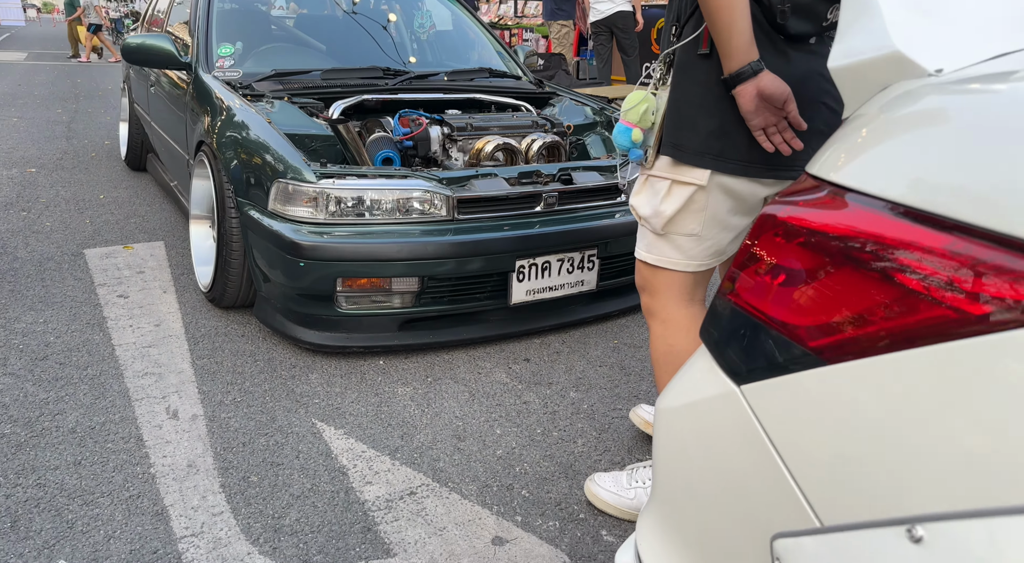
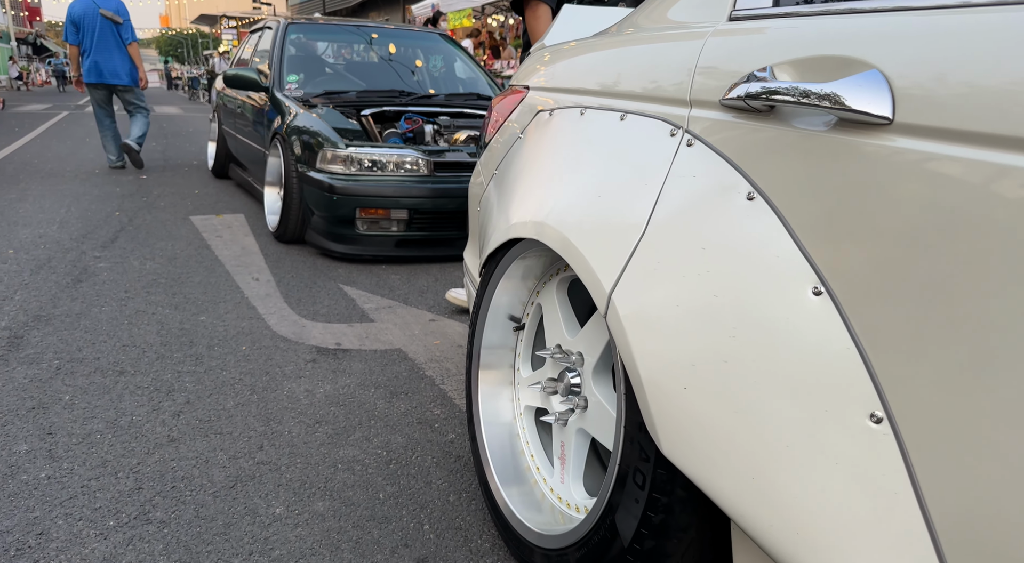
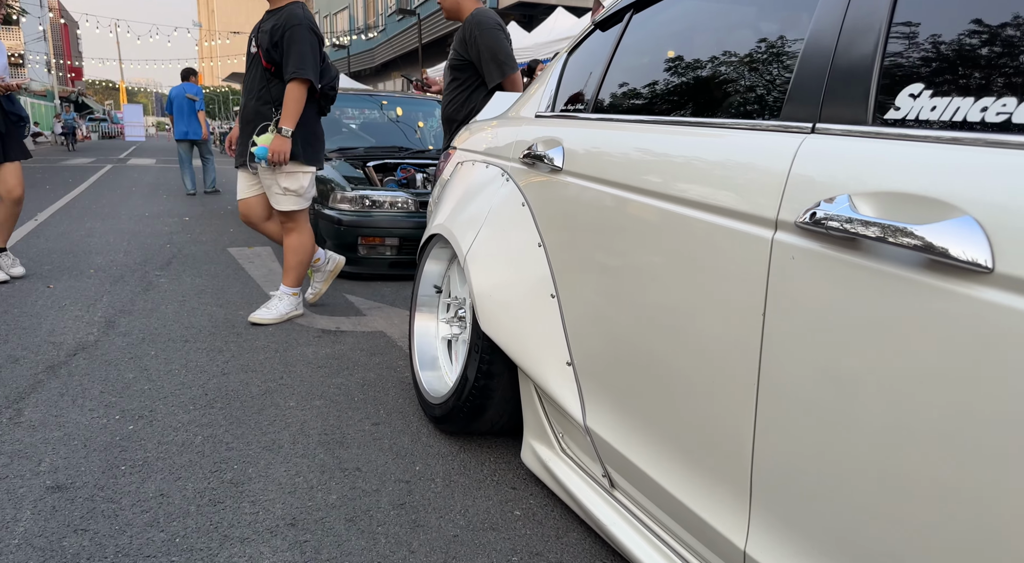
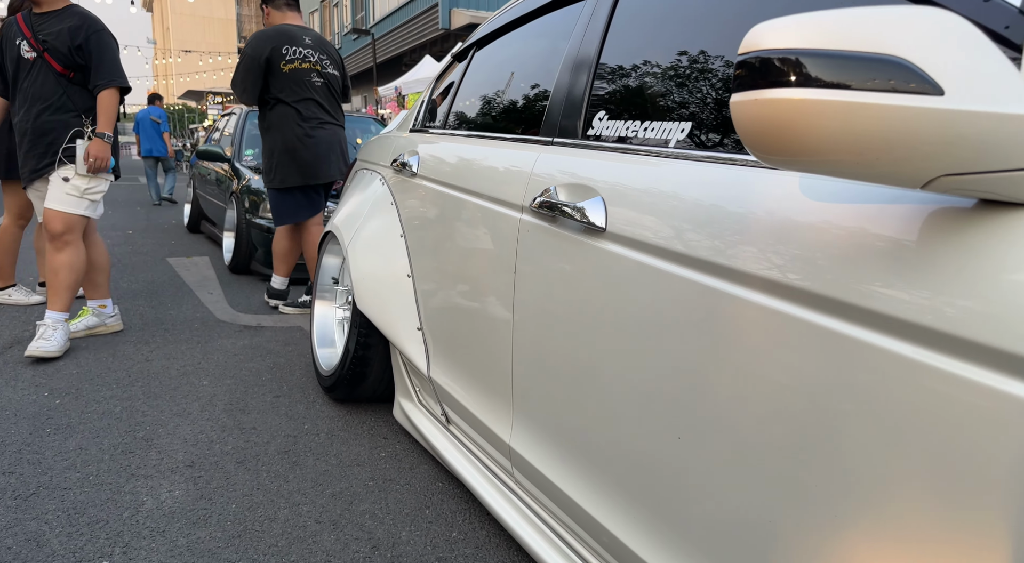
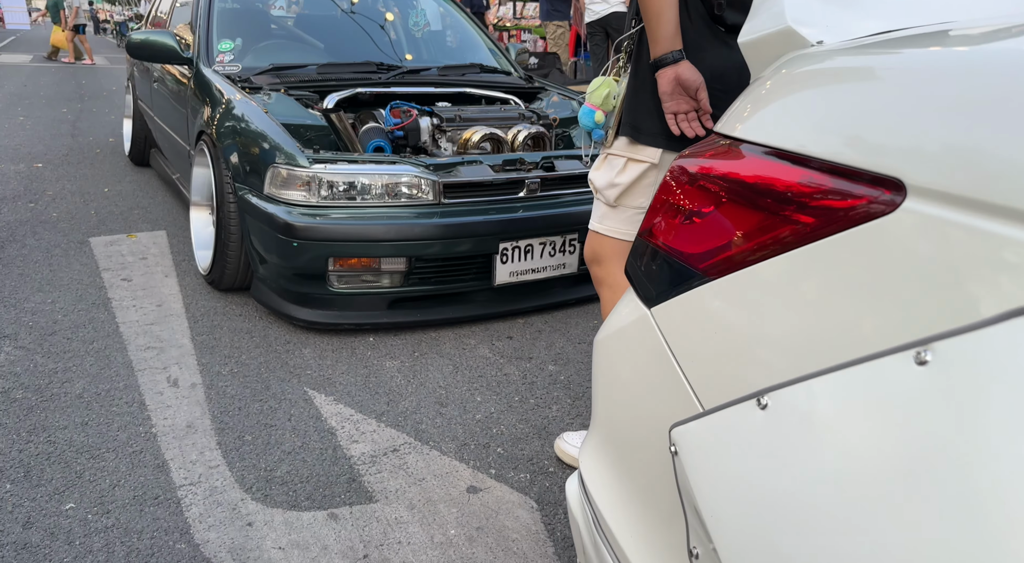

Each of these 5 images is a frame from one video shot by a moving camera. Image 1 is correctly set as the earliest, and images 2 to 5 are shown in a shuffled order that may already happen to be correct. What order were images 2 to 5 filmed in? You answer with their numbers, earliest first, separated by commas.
5, 2, 3, 4
